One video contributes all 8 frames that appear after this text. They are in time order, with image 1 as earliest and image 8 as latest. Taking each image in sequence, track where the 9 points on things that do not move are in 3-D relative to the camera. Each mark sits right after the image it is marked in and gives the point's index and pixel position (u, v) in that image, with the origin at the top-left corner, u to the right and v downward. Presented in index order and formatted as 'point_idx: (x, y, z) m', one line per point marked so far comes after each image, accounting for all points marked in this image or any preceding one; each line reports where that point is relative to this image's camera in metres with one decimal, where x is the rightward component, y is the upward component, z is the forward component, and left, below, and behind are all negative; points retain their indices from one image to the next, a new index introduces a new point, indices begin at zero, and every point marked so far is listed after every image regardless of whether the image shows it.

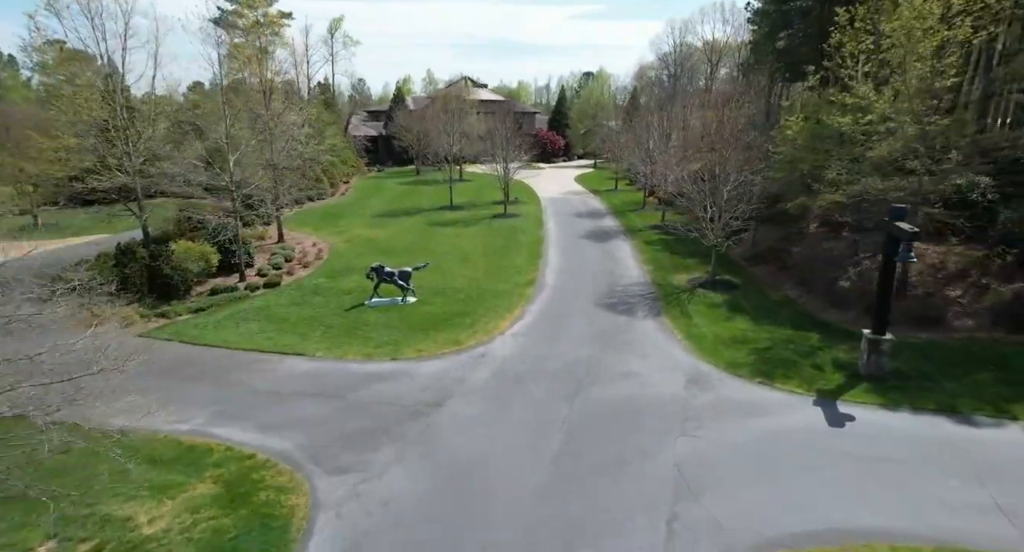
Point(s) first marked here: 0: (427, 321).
0: (-2.7, -1.5, +18.5) m
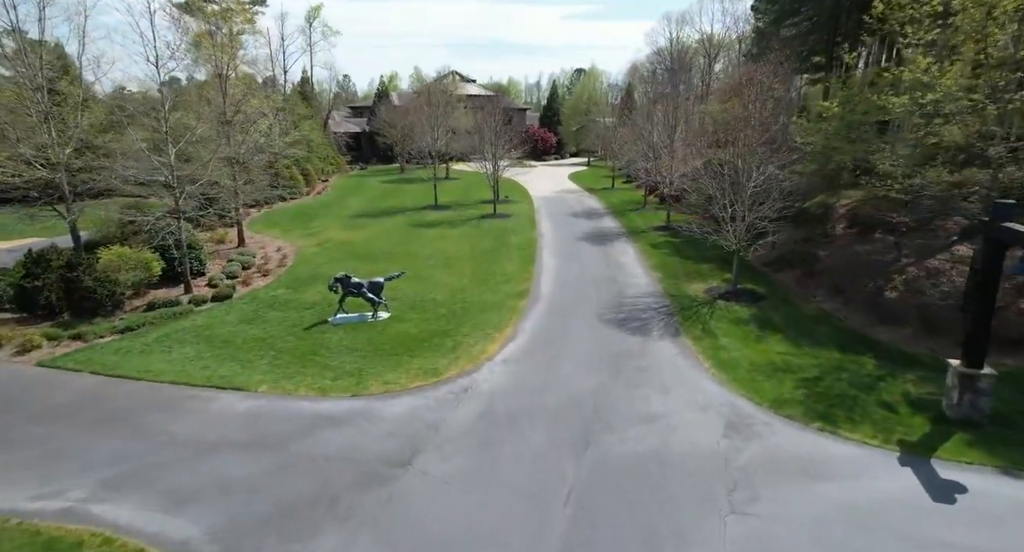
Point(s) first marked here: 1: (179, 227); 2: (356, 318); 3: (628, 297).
0: (-2.9, -1.8, +15.4) m
1: (-10.5, +1.6, +18.6) m
2: (-4.6, -1.2, +17.3) m
3: (+3.8, -0.7, +19.3) m
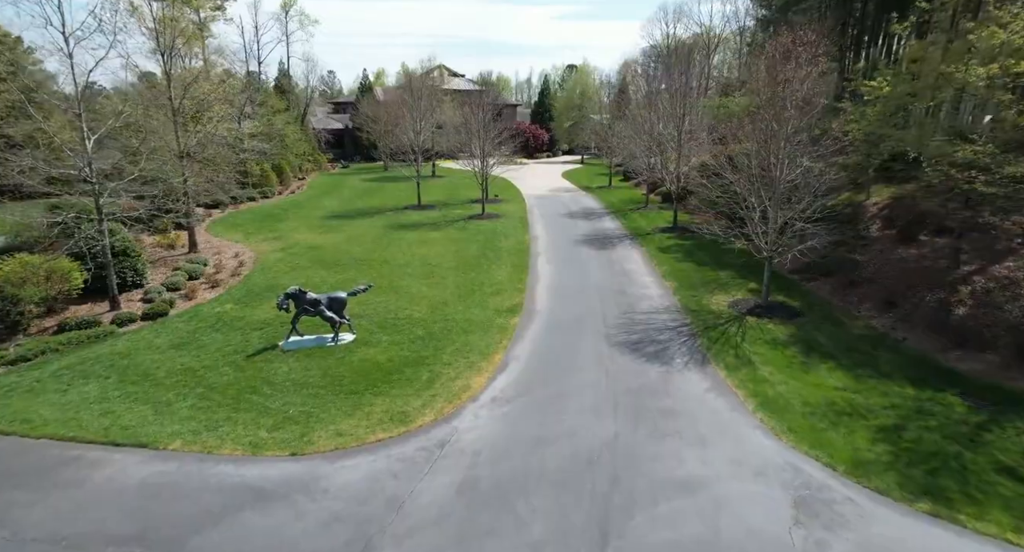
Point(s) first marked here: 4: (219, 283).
0: (-3.1, -2.1, +12.4) m
1: (-10.8, +1.2, +15.5) m
2: (-4.8, -1.6, +14.3) m
3: (+3.5, -1.0, +16.4) m
4: (-9.4, -0.2, +19.0) m
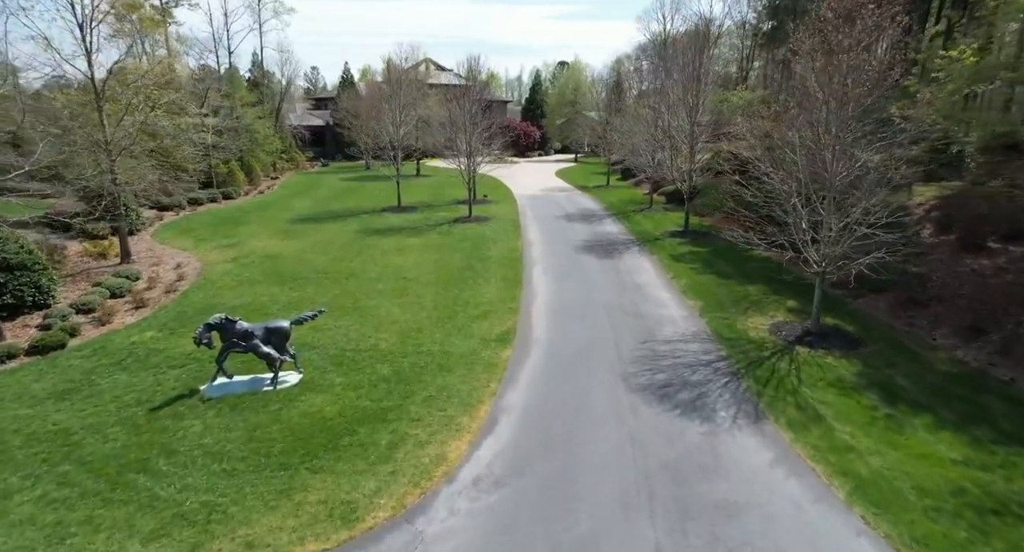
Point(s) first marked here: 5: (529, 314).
0: (-3.3, -2.6, +9.1) m
1: (-11.0, +0.7, +12.1) m
2: (-5.0, -2.0, +11.0) m
3: (+3.3, -1.4, +13.2) m
4: (-9.7, -0.7, +15.6) m
5: (+0.4, -1.0, +15.1) m
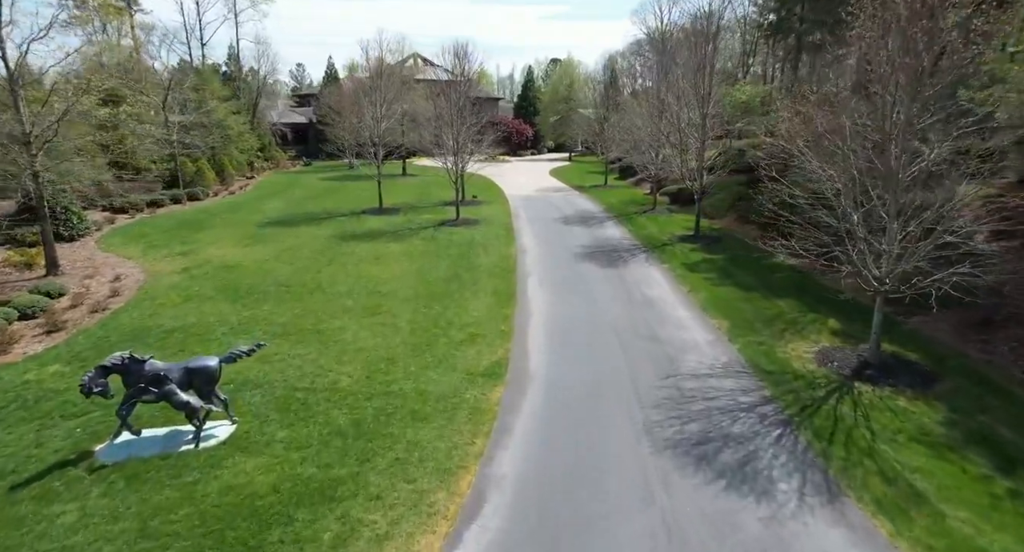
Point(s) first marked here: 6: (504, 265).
0: (-3.4, -2.9, +6.6) m
1: (-11.1, +0.3, +9.4) m
2: (-5.1, -2.4, +8.4) m
3: (+3.2, -1.7, +10.7) m
4: (-9.9, -1.1, +13.0) m
5: (+0.3, -1.3, +12.5) m
6: (-0.3, +0.4, +19.0) m
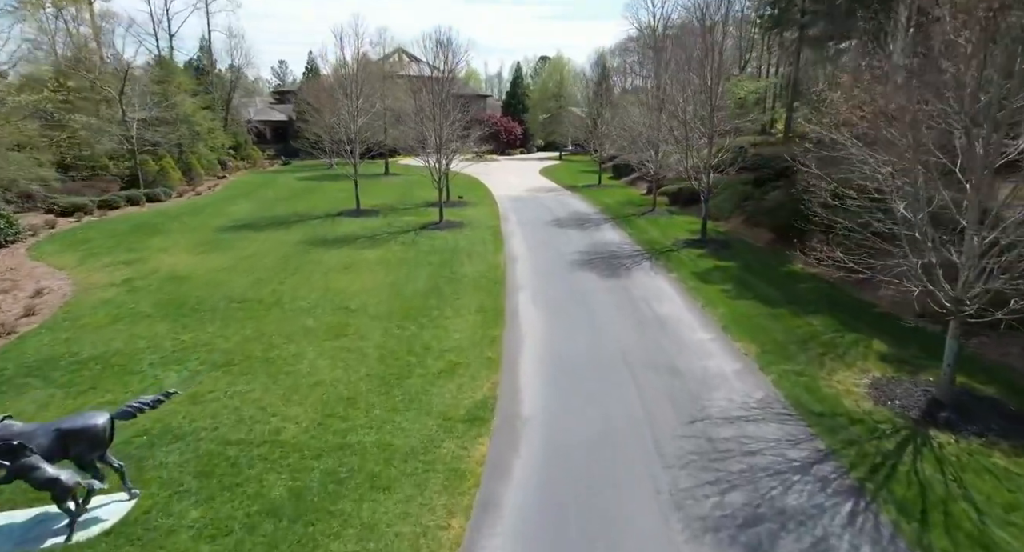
0: (-3.4, -3.2, +4.3) m
1: (-11.3, 0.0, +7.0) m
2: (-5.2, -2.7, +6.1) m
3: (+3.0, -2.0, +8.6) m
4: (-10.1, -1.4, +10.6) m
5: (+0.1, -1.6, +10.4) m
6: (-0.6, +0.1, +16.8) m
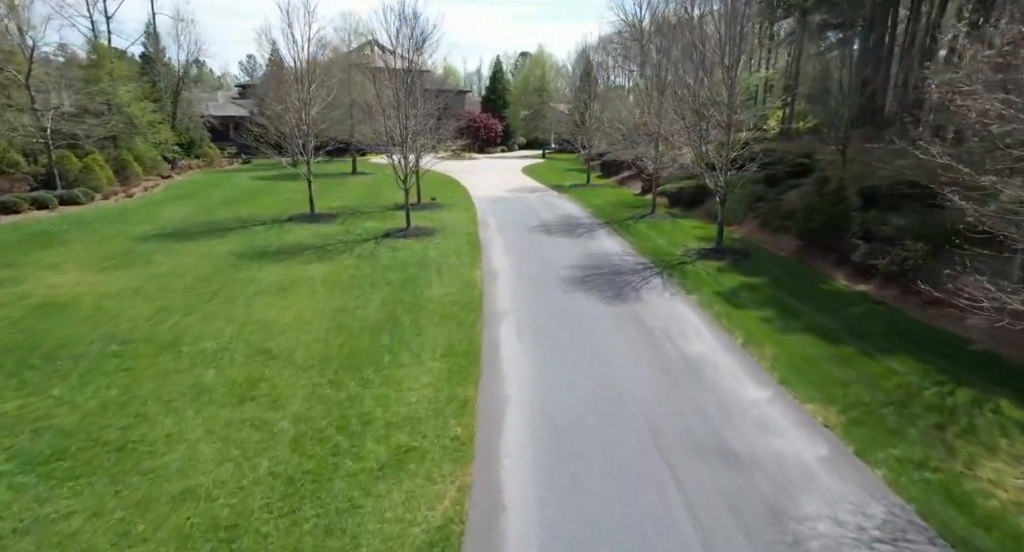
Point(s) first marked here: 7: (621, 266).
0: (-3.5, -3.8, +0.7) m
1: (-11.4, -0.6, +3.1) m
2: (-5.3, -3.3, +2.4) m
3: (+2.8, -2.5, +5.1) m
4: (-10.3, -2.0, +6.7) m
5: (-0.2, -2.1, +6.8) m
6: (-1.0, -0.5, +13.2) m
7: (+3.0, +0.3, +15.7) m
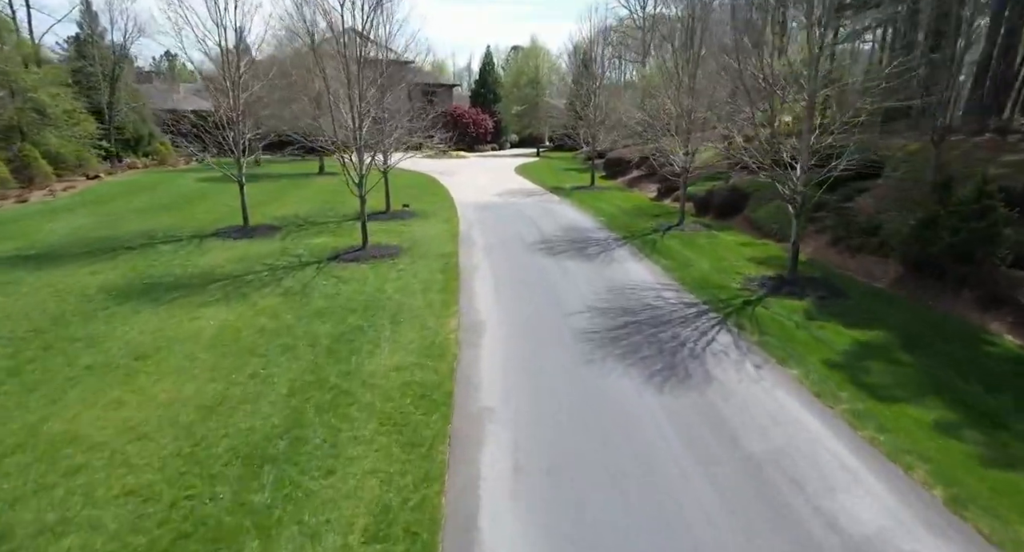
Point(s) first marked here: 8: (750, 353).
0: (-3.4, -4.7, -4.7) m
1: (-11.4, -1.5, -2.3) m
2: (-5.3, -4.2, -3.0) m
3: (+2.8, -3.4, -0.1) m
4: (-10.4, -3.0, +1.3) m
5: (-0.2, -3.1, +1.5) m
6: (-1.2, -1.4, +7.9) m
7: (+2.8, -0.6, +10.5) m
8: (+3.7, -1.0, +9.2) m
